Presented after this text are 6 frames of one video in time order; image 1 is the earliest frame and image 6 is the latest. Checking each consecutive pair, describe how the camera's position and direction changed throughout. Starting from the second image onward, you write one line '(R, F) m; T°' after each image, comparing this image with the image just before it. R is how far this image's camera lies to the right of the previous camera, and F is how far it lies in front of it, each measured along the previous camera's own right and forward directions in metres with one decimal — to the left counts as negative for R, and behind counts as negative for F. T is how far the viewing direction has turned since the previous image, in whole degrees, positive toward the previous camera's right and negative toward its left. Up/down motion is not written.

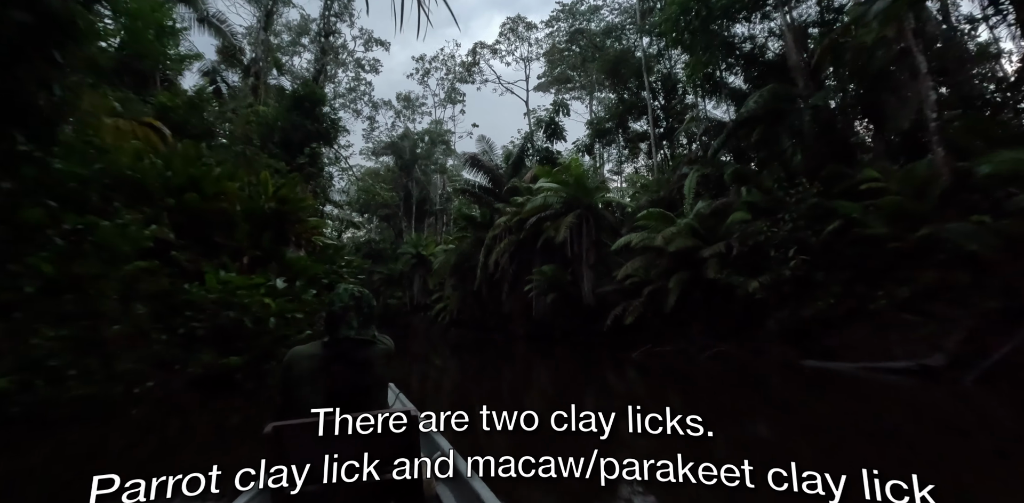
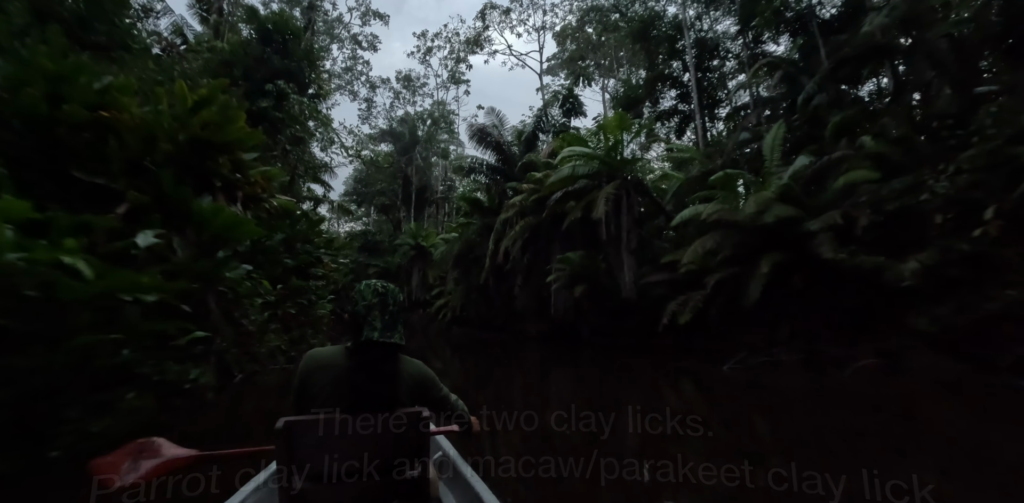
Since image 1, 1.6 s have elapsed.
(-0.3, +1.4) m; 0°
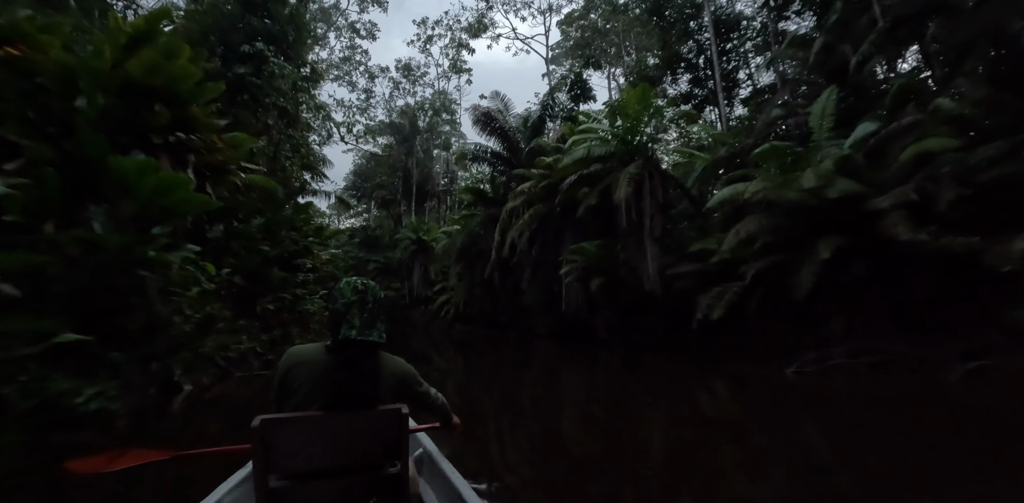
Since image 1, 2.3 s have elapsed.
(-0.1, +0.5) m; 0°
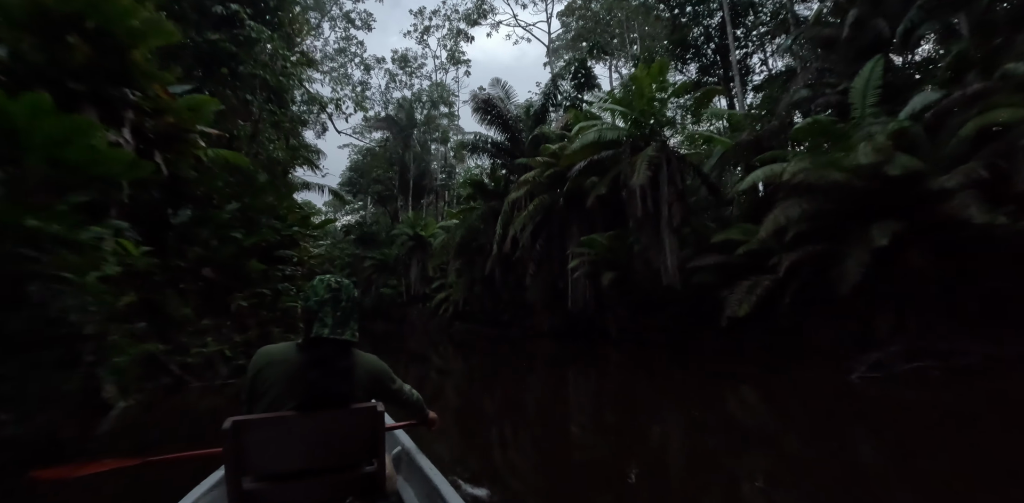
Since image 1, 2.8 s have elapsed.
(-0.1, +0.4) m; 0°
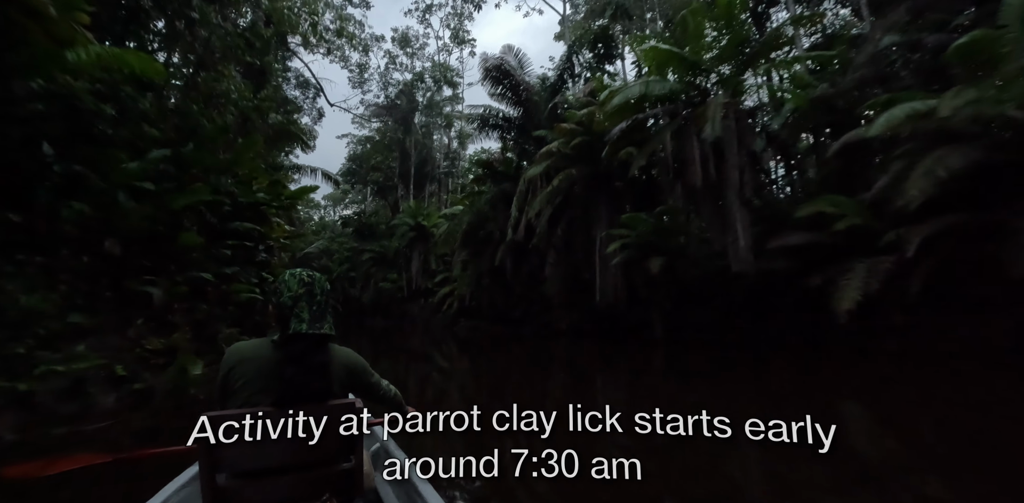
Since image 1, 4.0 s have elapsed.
(-0.2, +0.9) m; 0°
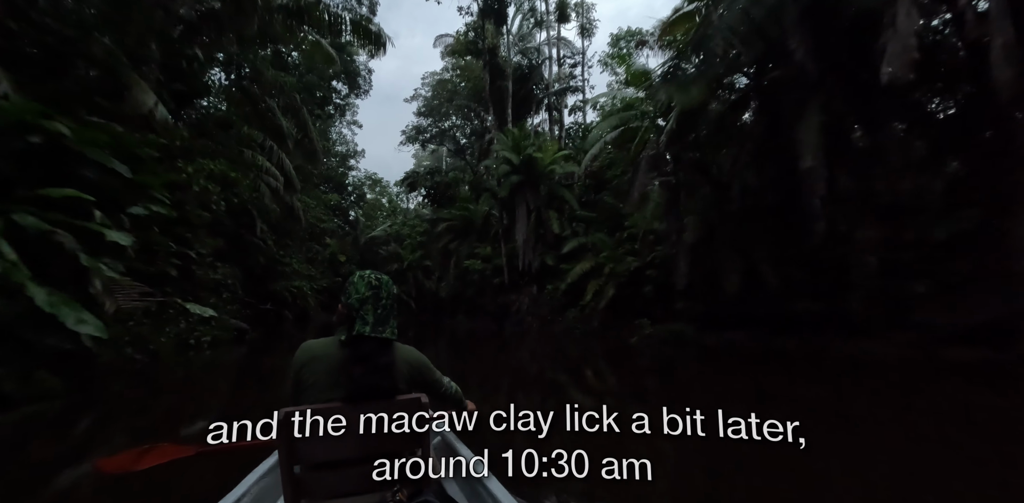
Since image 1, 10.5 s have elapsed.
(+0.2, -0.4) m; -6°
